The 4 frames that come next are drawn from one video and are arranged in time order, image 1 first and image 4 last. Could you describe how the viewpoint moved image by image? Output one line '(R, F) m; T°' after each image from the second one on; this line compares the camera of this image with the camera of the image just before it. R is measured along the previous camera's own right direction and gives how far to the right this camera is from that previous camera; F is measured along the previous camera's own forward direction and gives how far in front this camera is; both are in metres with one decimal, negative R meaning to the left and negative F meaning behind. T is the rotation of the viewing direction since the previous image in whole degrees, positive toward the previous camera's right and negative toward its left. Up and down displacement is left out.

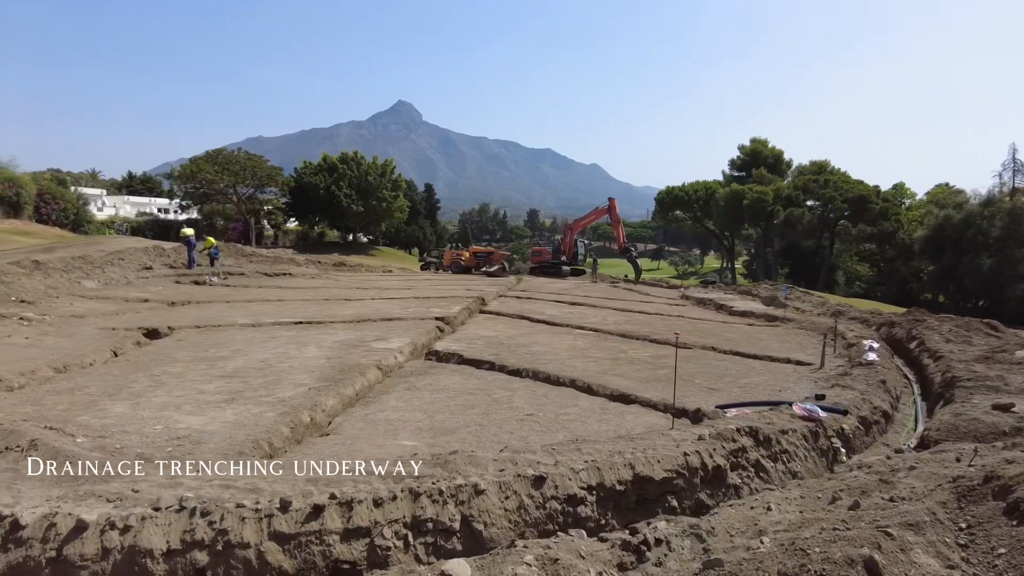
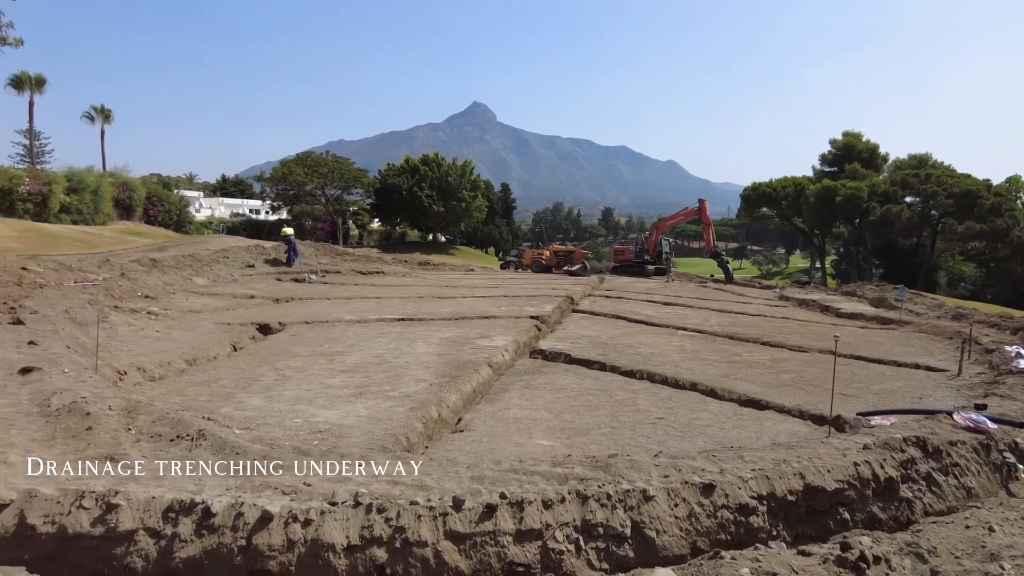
(-0.5, +0.1) m; -6°
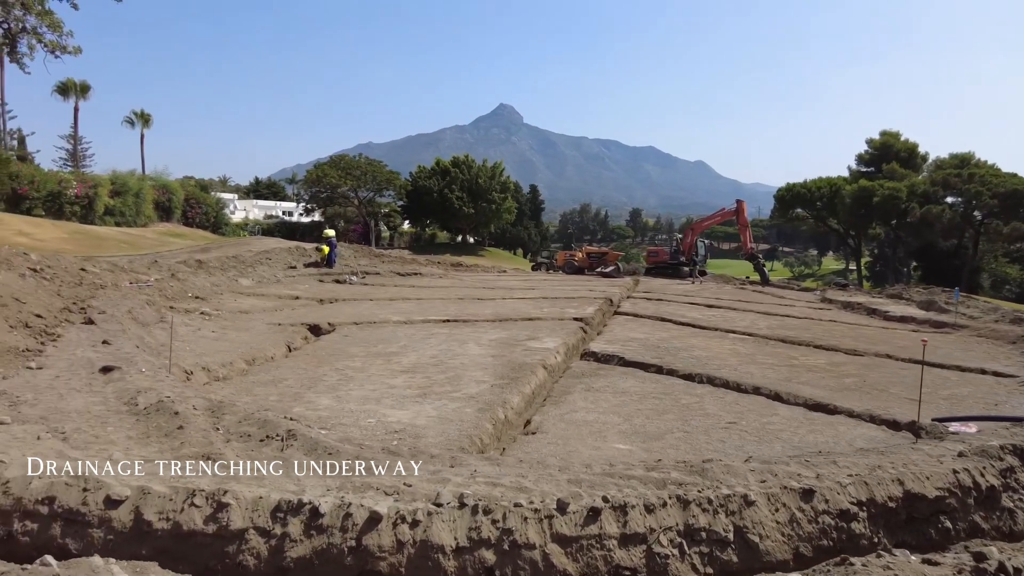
(-0.4, 0.0) m; -2°
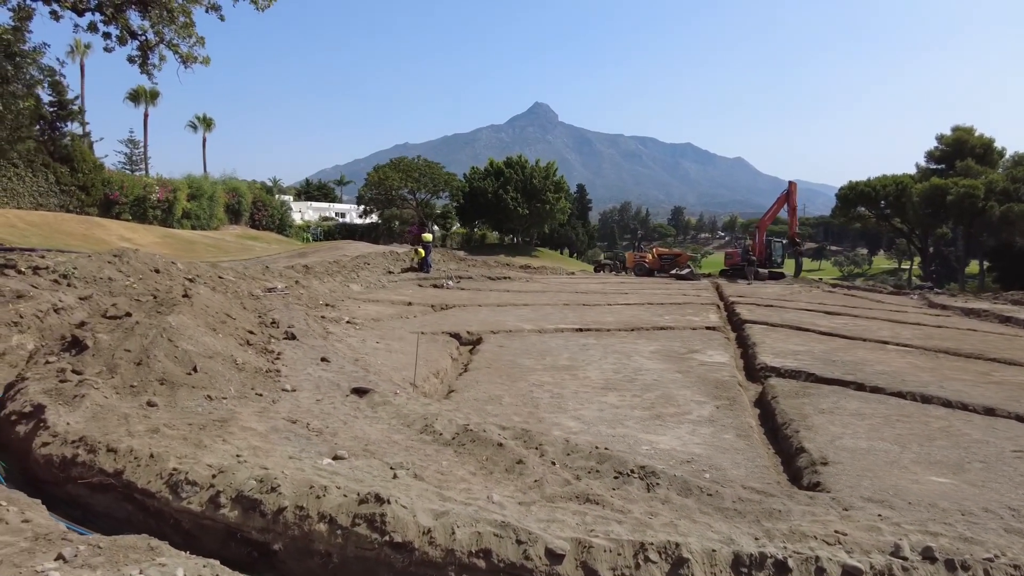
(-2.0, +0.2) m; -2°
